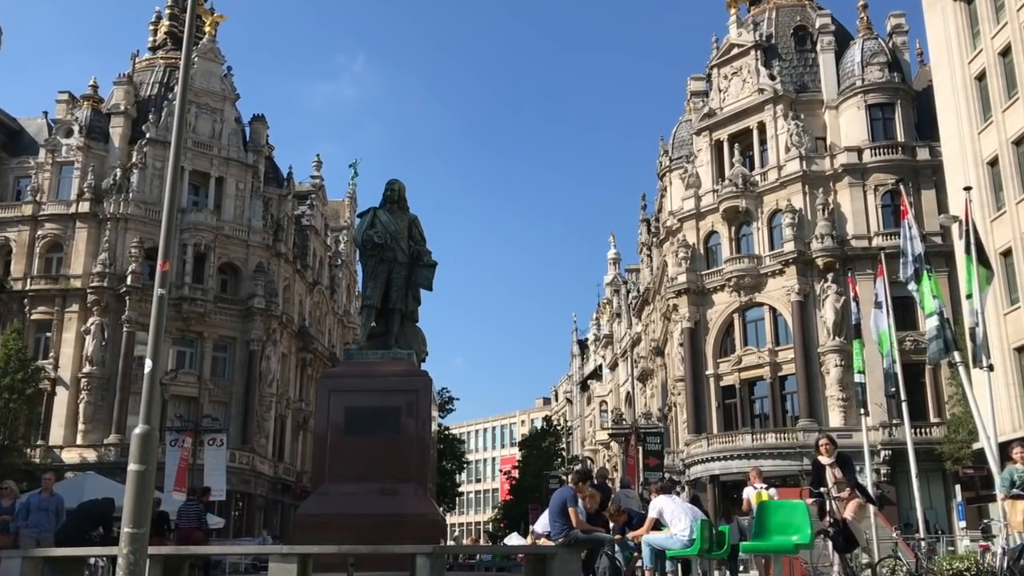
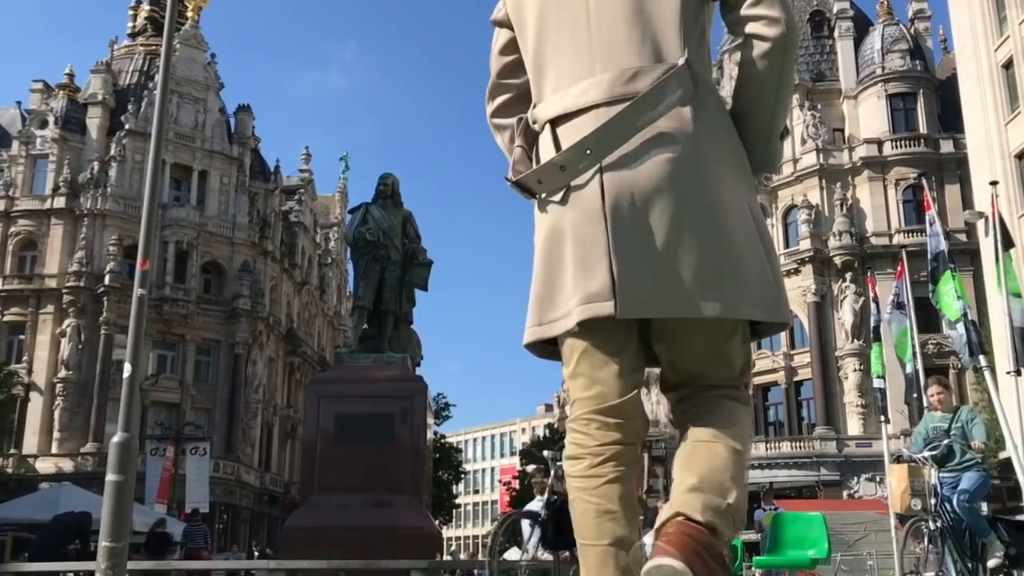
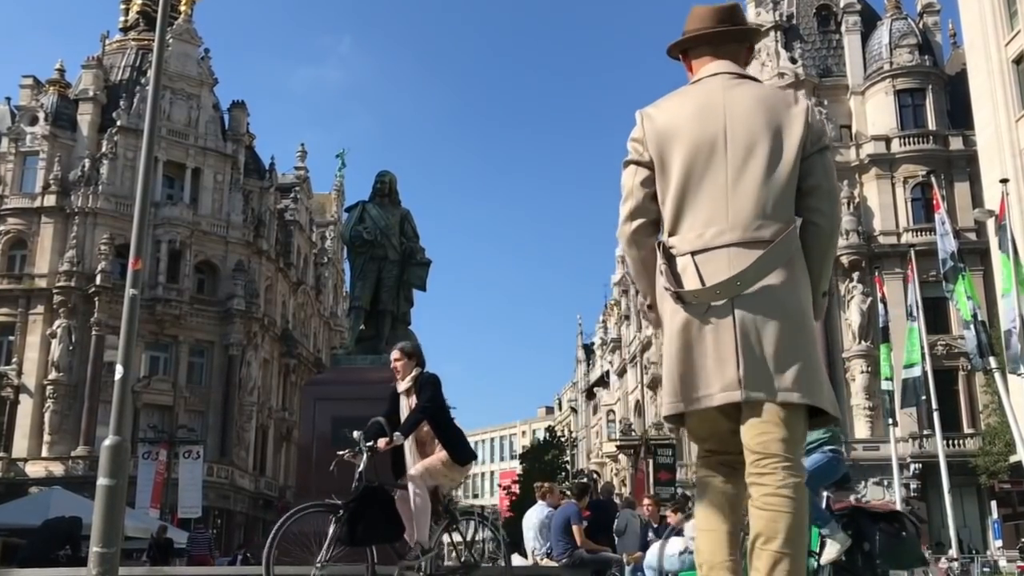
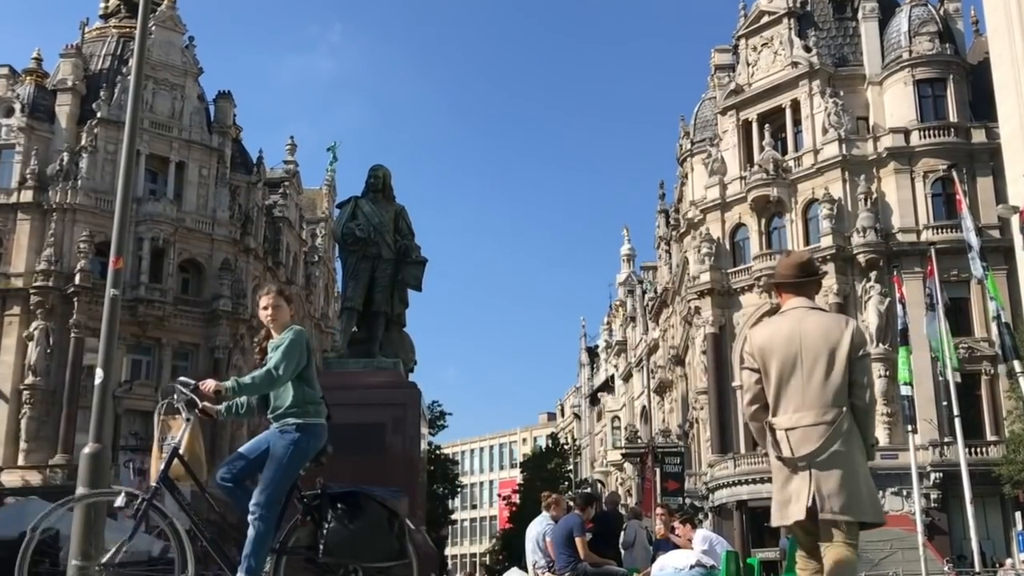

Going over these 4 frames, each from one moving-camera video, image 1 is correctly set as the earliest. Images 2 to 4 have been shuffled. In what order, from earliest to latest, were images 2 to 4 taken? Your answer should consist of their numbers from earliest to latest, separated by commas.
2, 3, 4
